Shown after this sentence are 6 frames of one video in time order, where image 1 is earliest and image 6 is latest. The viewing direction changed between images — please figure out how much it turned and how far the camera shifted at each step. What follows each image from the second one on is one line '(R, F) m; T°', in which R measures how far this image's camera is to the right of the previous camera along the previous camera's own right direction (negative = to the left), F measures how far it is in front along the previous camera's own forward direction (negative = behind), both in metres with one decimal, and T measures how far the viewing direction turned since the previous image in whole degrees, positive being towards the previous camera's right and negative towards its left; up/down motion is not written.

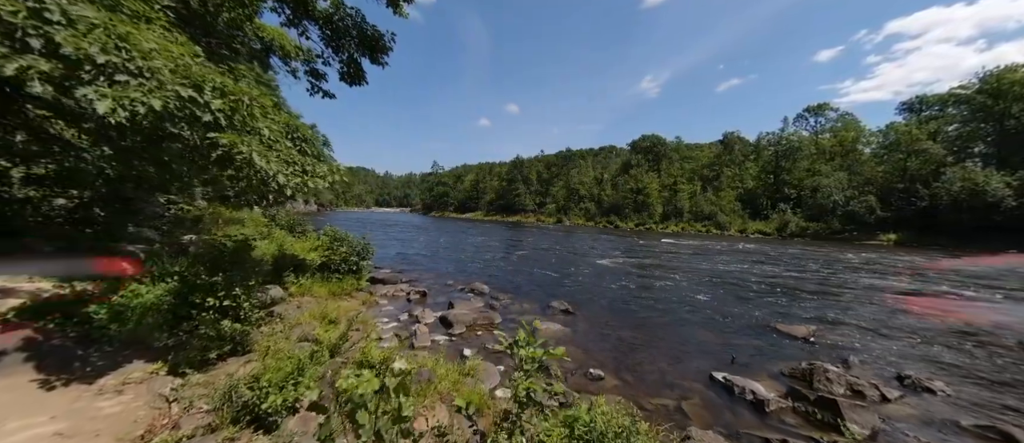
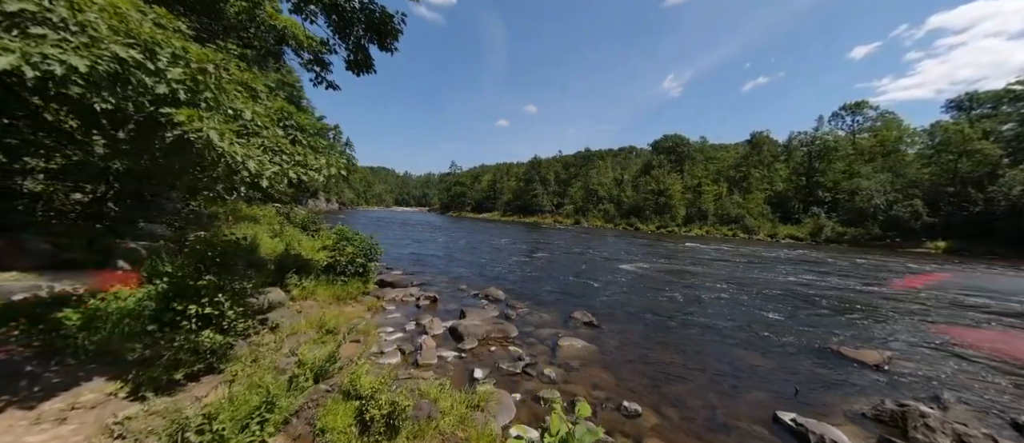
(0.0, +0.9) m; -3°
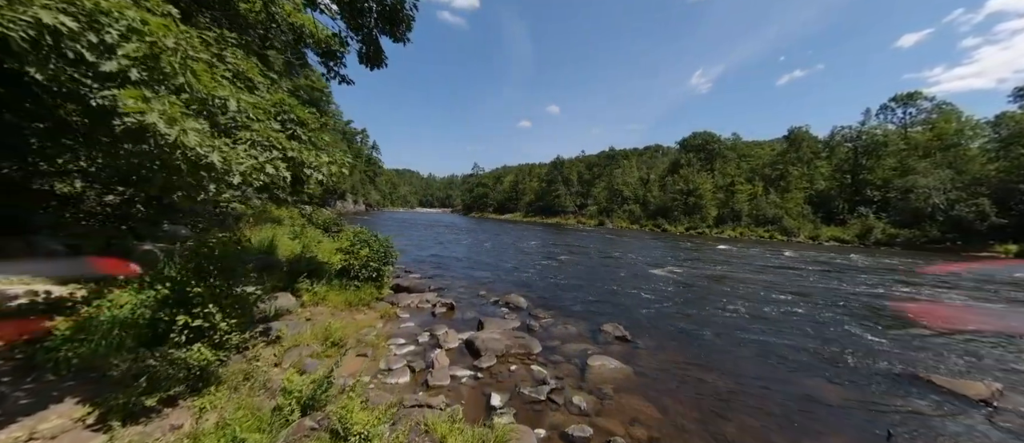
(0.0, +0.8) m; -4°
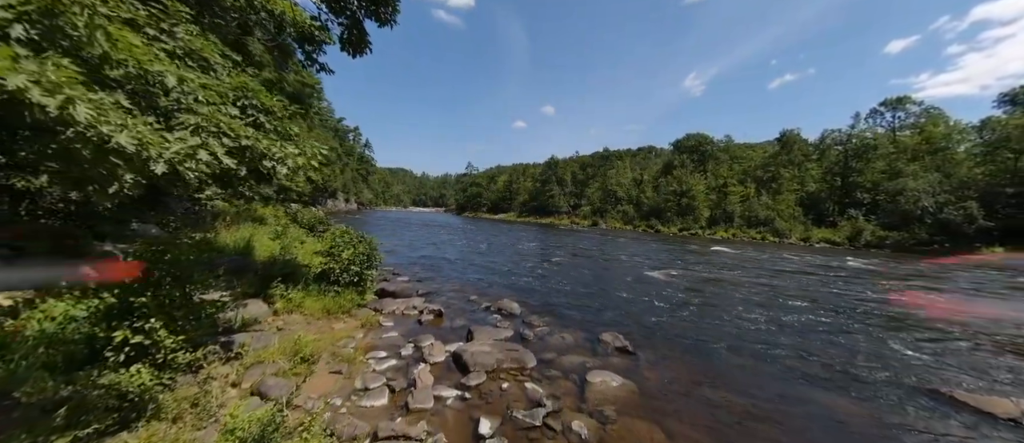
(0.0, +0.6) m; +1°
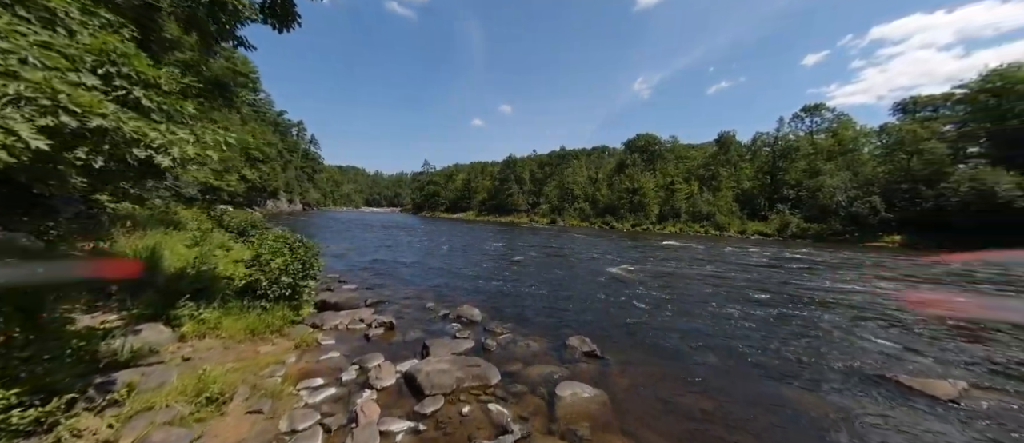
(0.0, +0.7) m; +7°
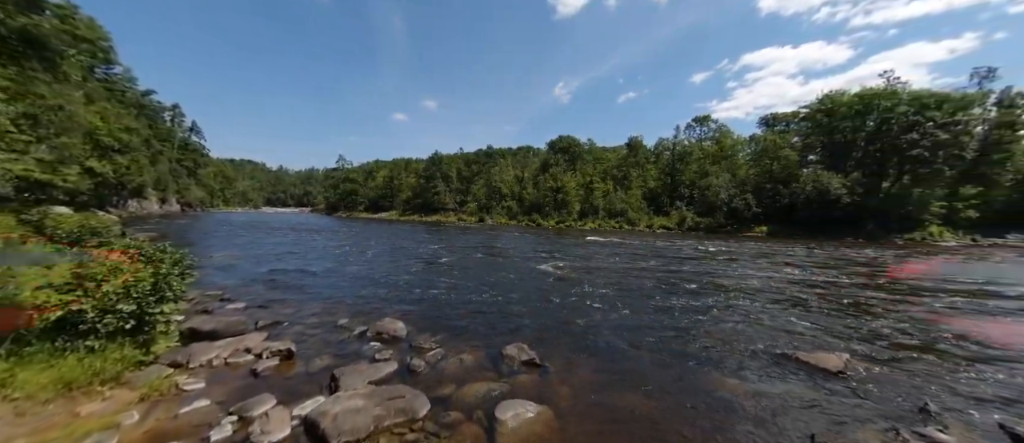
(-0.1, +0.8) m; +12°
